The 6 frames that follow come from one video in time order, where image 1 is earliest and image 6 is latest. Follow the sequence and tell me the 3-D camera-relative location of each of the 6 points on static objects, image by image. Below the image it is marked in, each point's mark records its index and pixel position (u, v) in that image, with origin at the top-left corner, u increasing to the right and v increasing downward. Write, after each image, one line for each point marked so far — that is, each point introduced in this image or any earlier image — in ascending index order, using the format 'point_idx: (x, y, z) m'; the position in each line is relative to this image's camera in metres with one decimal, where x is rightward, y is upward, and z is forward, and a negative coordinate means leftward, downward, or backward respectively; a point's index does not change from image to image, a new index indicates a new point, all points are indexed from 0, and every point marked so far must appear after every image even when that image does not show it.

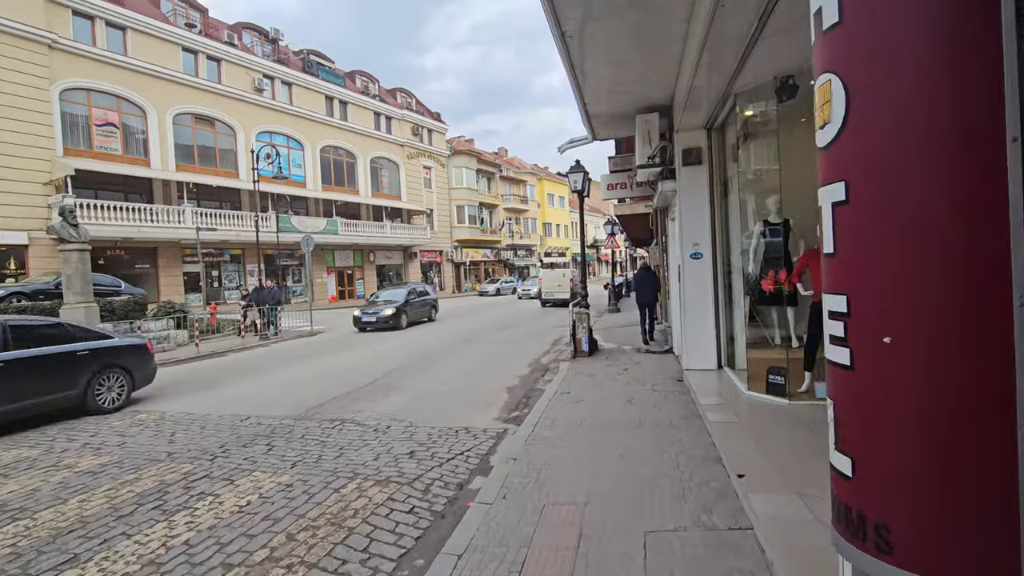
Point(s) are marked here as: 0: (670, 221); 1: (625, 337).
0: (+2.7, +1.2, +9.2) m
1: (+2.6, -1.2, +12.5) m
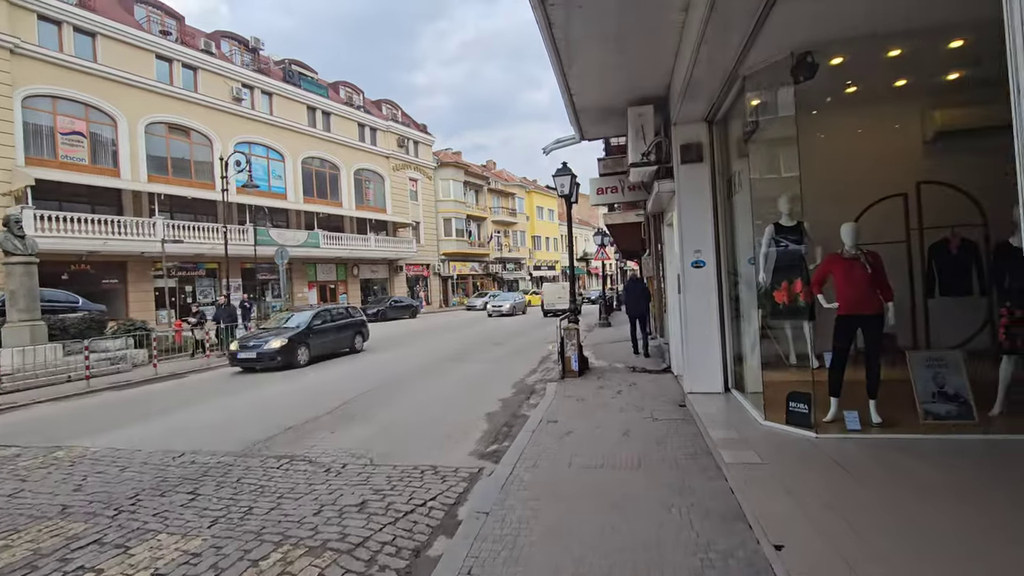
0: (+2.4, +1.0, +8.3) m
1: (+2.3, -1.5, +11.6) m
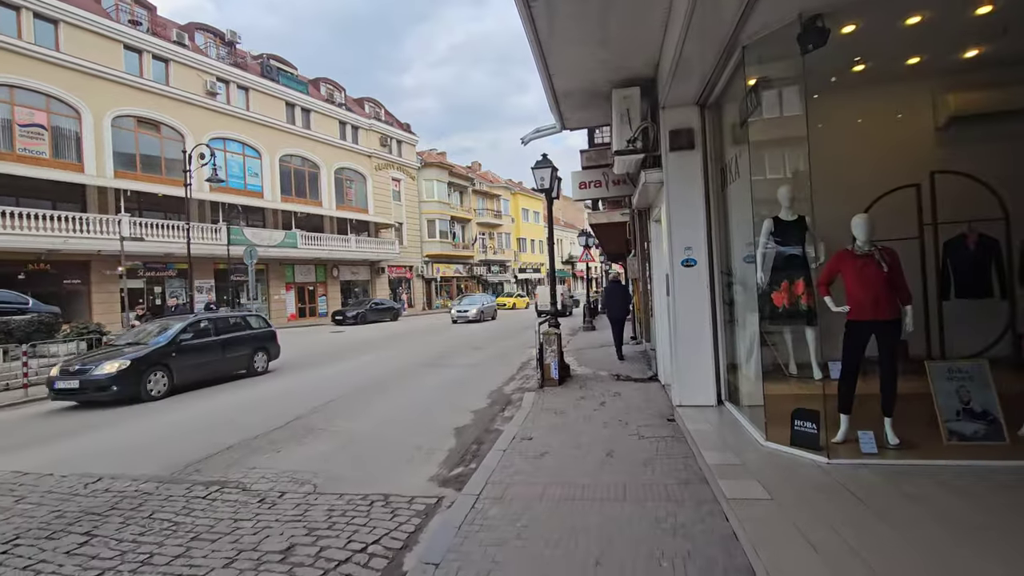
0: (+2.1, +0.9, +7.7) m
1: (+1.8, -1.5, +11.0) m
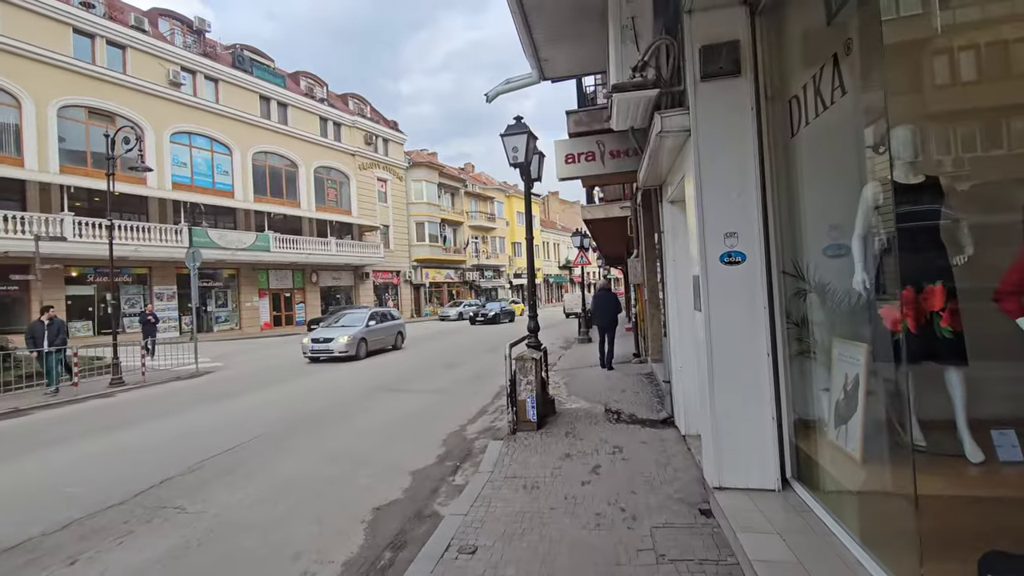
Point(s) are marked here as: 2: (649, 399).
0: (+1.6, +0.8, +5.4) m
1: (+1.4, -1.6, +8.7) m
2: (+1.9, -1.6, +7.3) m
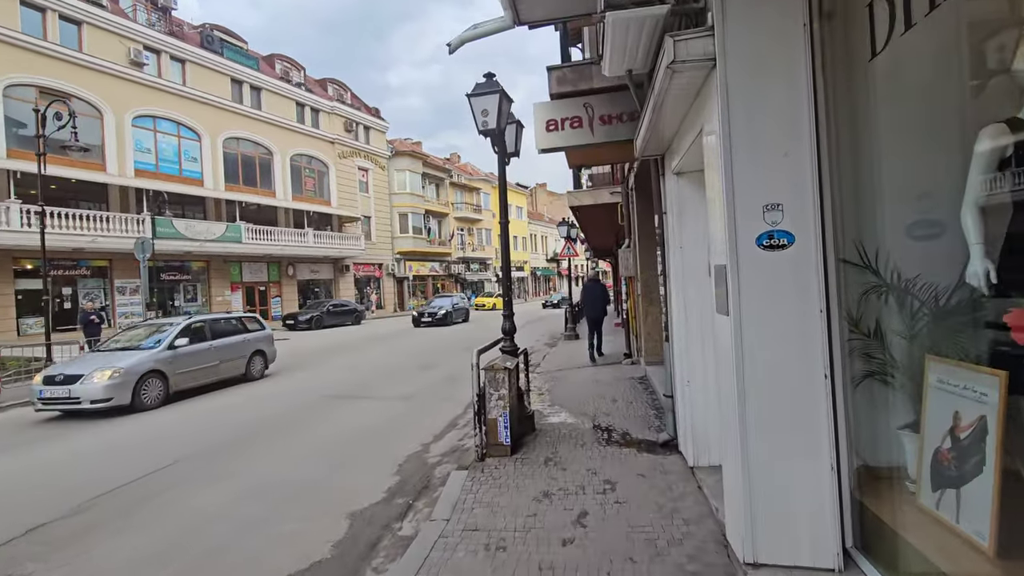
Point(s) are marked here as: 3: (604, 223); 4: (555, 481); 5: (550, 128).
0: (+1.3, +0.9, +4.3) m
1: (+1.0, -1.6, +7.6) m
2: (+1.6, -1.5, +6.3) m
3: (+2.5, +1.7, +14.1) m
4: (+0.4, -1.6, +4.4) m
5: (+0.4, +1.7, +5.5) m
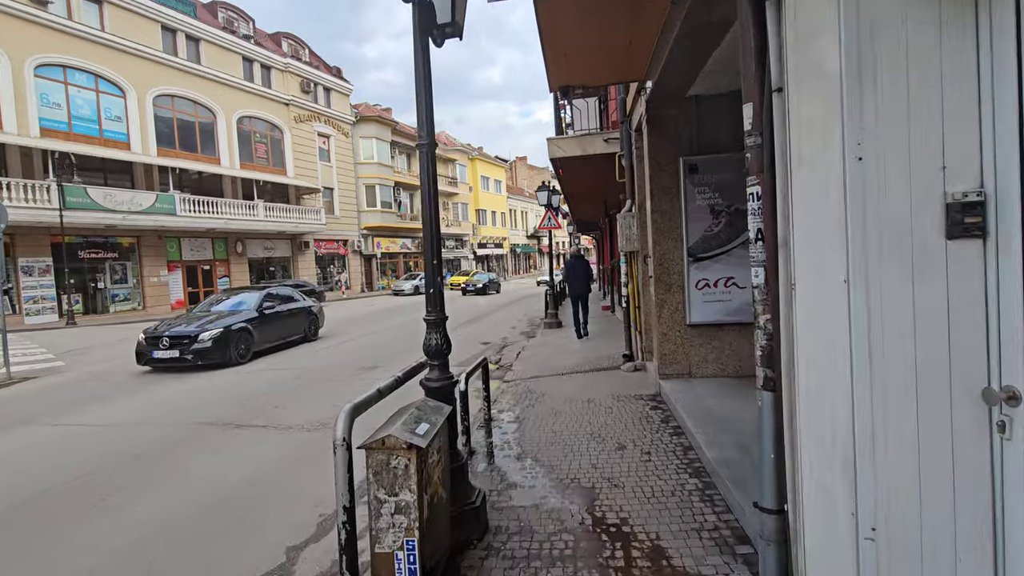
0: (+1.0, +0.9, +1.5) m
1: (+0.5, -1.4, +4.9) m
2: (+1.1, -1.3, +3.6) m
3: (+1.7, +2.2, +11.3) m
4: (0.0, -1.5, +1.7) m
5: (0.0, +1.8, +2.7) m
